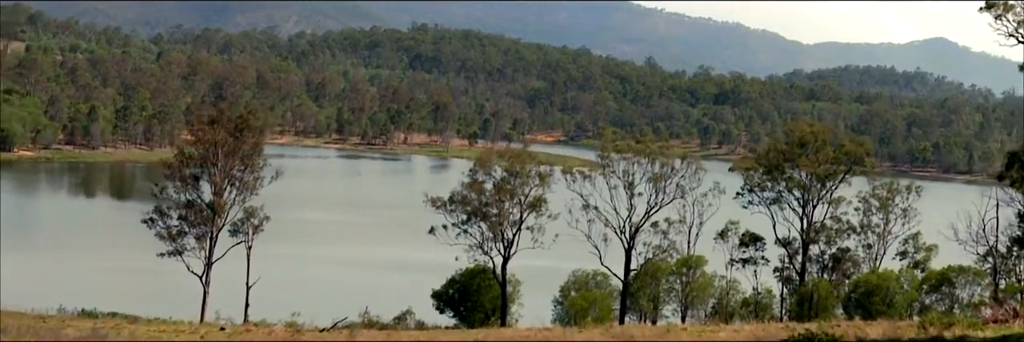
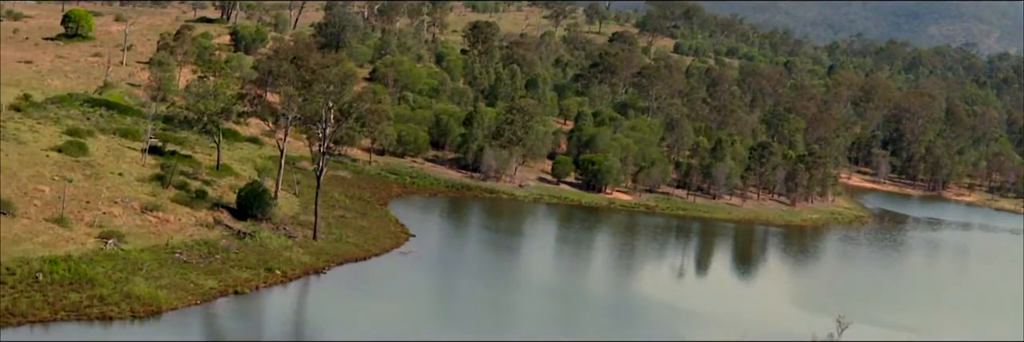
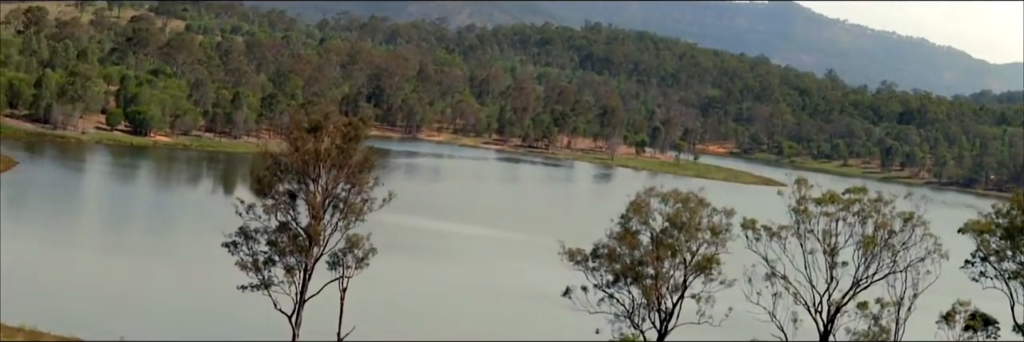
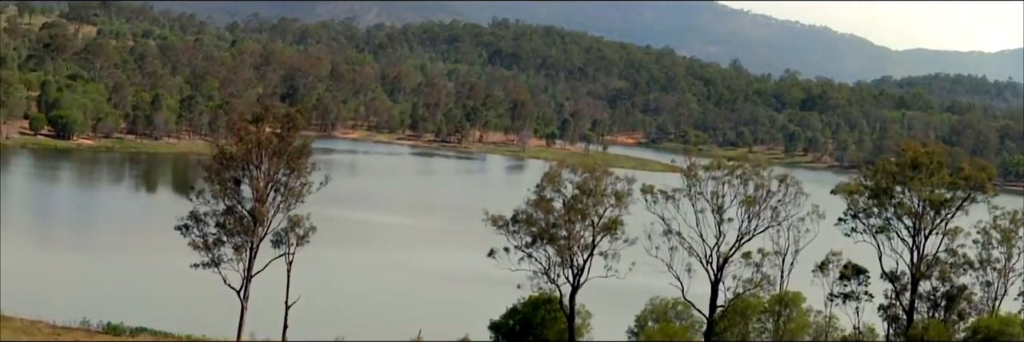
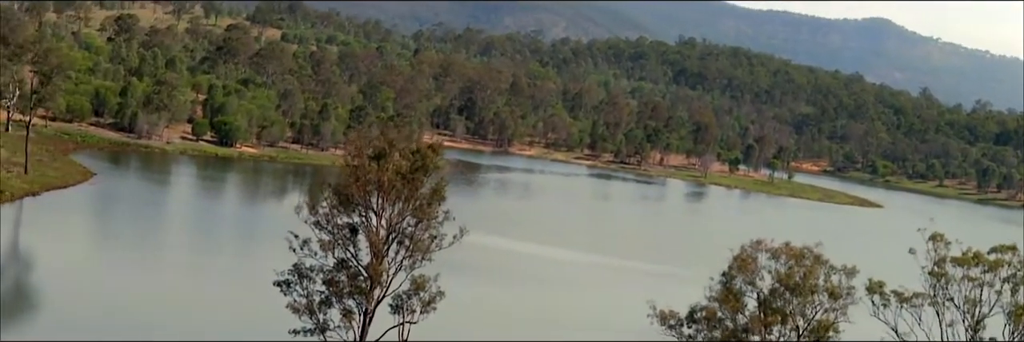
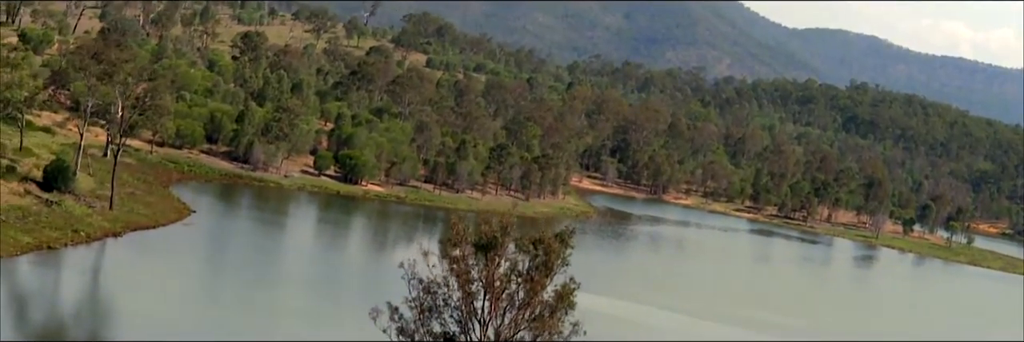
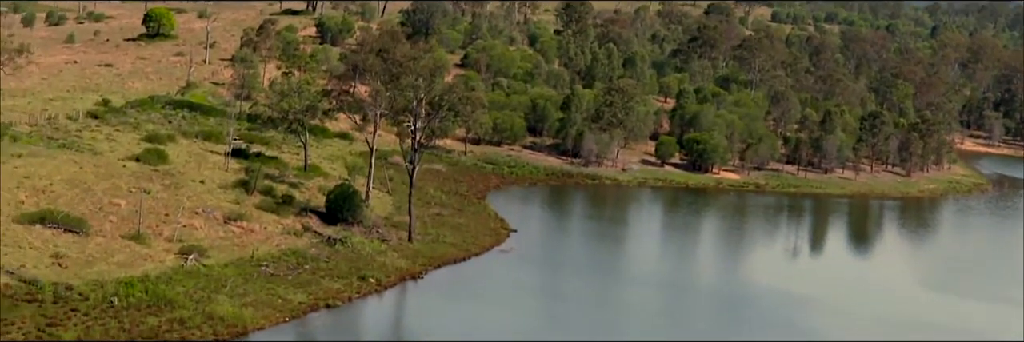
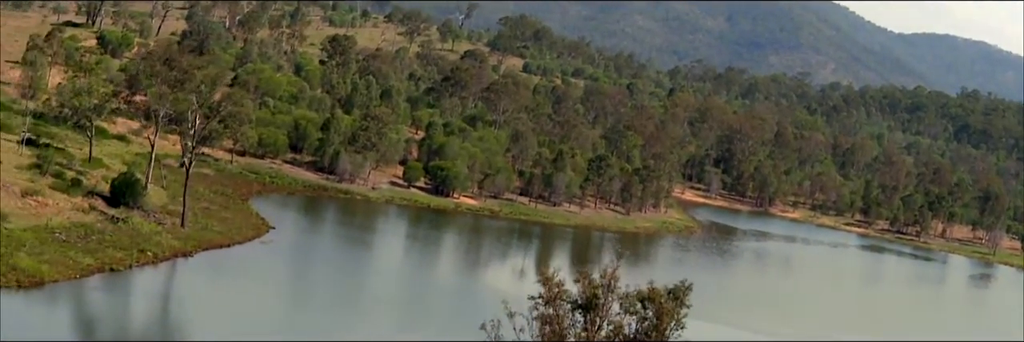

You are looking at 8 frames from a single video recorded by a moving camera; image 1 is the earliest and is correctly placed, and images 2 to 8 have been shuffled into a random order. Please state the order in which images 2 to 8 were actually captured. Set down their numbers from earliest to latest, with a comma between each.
4, 3, 5, 6, 8, 2, 7
